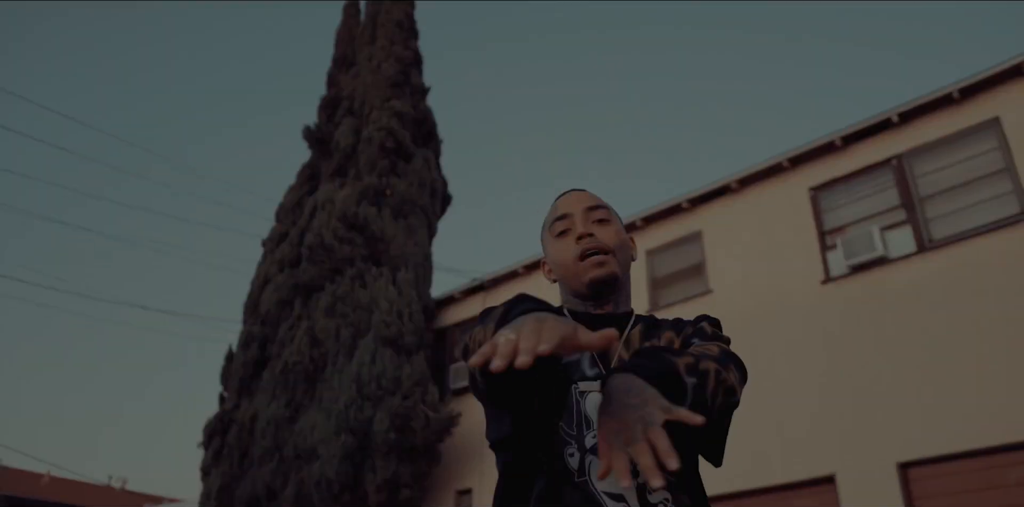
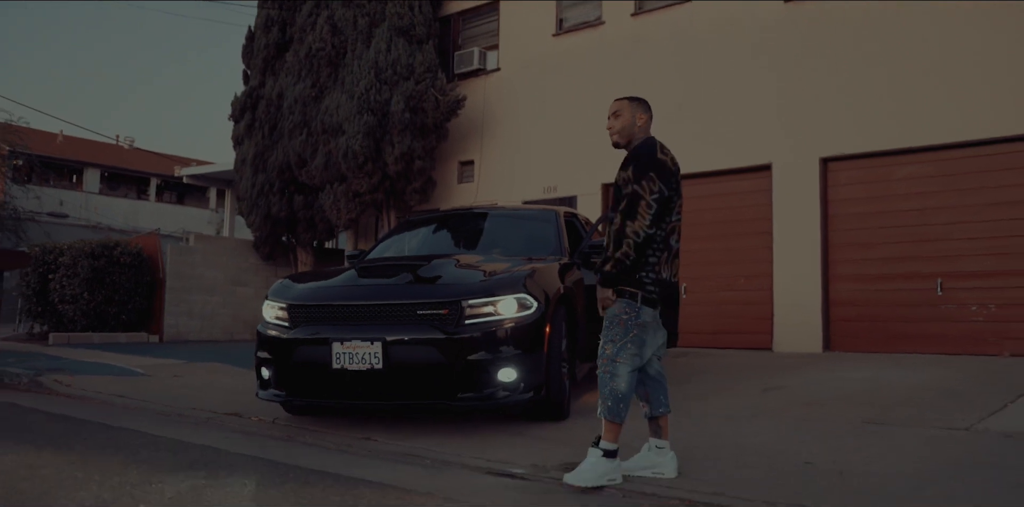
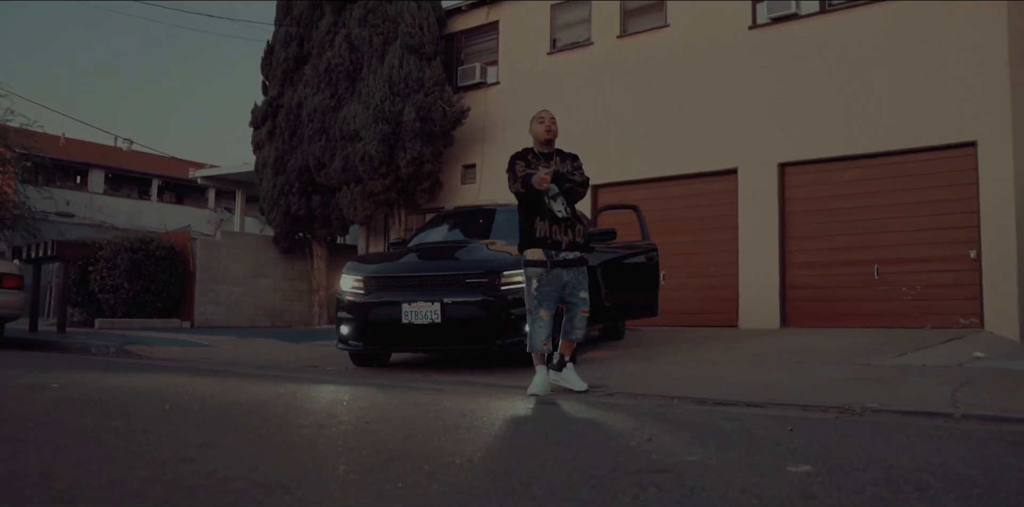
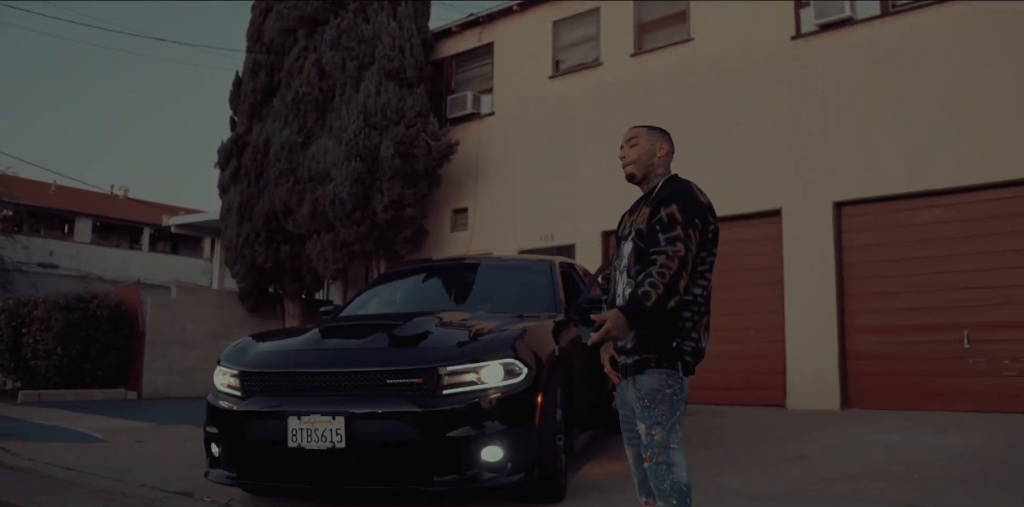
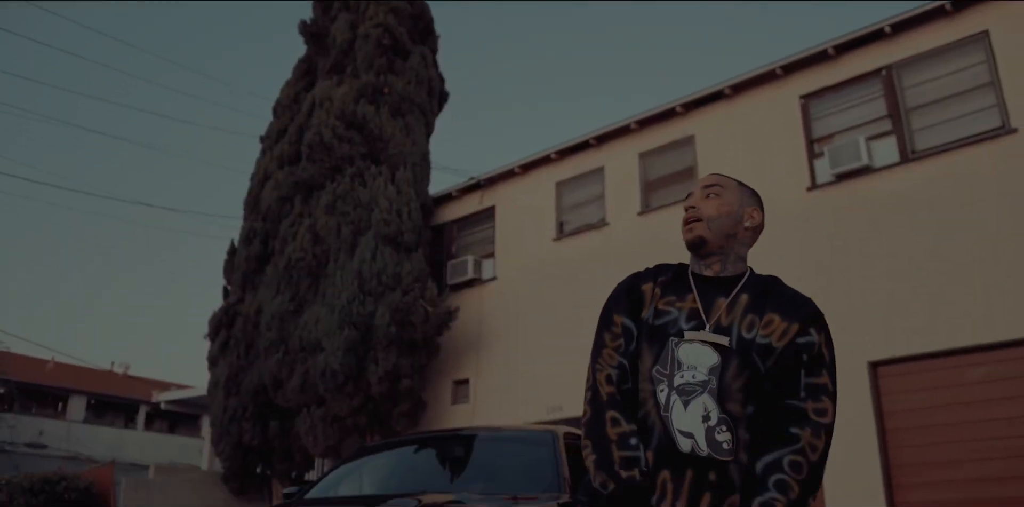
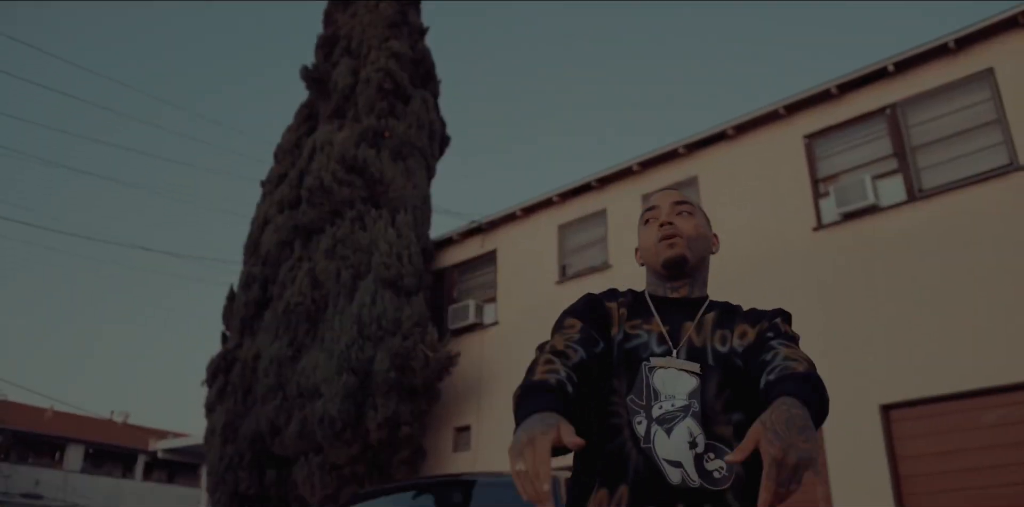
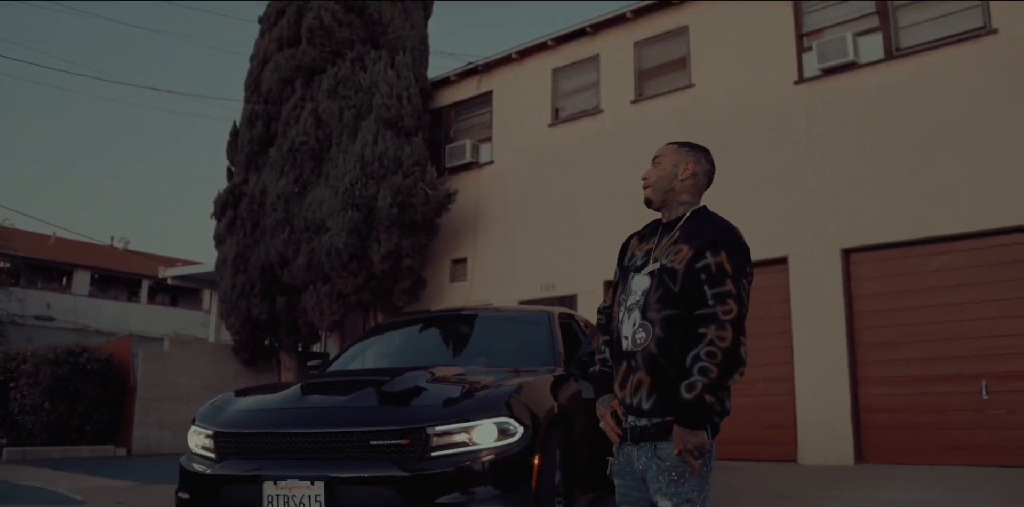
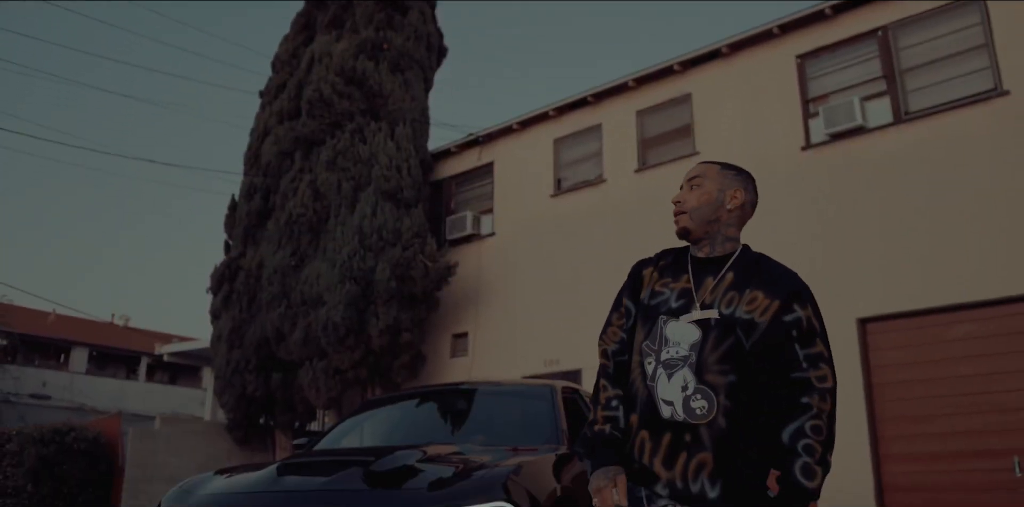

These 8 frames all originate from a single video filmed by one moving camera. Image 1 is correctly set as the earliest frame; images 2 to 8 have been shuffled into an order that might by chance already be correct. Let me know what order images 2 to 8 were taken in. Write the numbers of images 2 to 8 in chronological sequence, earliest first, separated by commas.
6, 5, 8, 7, 4, 2, 3
